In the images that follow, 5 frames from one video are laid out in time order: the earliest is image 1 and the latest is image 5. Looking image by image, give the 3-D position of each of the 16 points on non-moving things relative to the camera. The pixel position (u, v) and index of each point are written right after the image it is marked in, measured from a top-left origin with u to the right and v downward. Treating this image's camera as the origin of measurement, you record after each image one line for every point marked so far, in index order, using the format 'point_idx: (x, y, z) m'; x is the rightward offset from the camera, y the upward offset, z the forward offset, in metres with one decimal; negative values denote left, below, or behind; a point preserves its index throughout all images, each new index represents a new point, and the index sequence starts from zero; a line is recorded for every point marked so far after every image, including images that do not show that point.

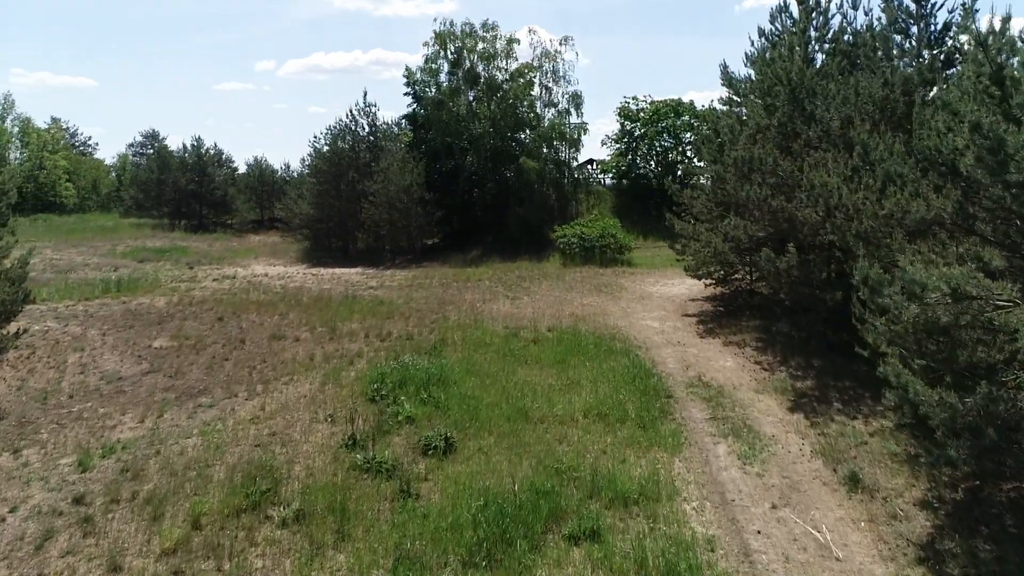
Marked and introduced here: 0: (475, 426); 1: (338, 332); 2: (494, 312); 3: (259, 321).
0: (-0.5, -1.9, +9.3) m
1: (-3.8, -1.0, +14.5) m
2: (-0.5, -0.6, +16.9) m
3: (-6.0, -0.8, +15.8) m
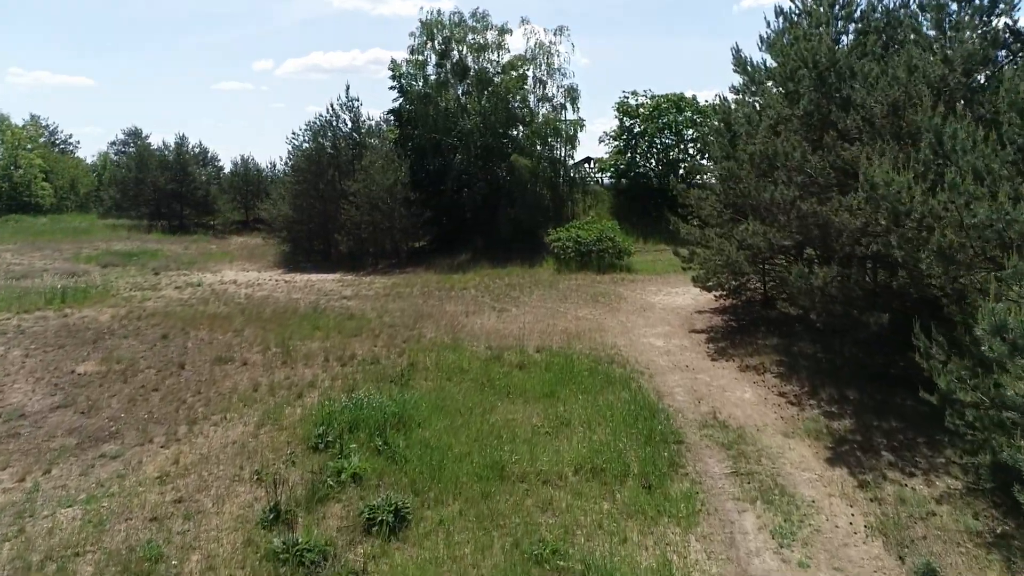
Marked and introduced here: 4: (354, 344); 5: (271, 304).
0: (-0.8, -2.2, +7.4) m
1: (-4.1, -1.2, +12.6) m
2: (-0.8, -0.9, +14.9) m
3: (-6.4, -1.1, +13.9) m
4: (-3.1, -1.1, +13.2) m
5: (-6.4, -0.4, +17.7) m
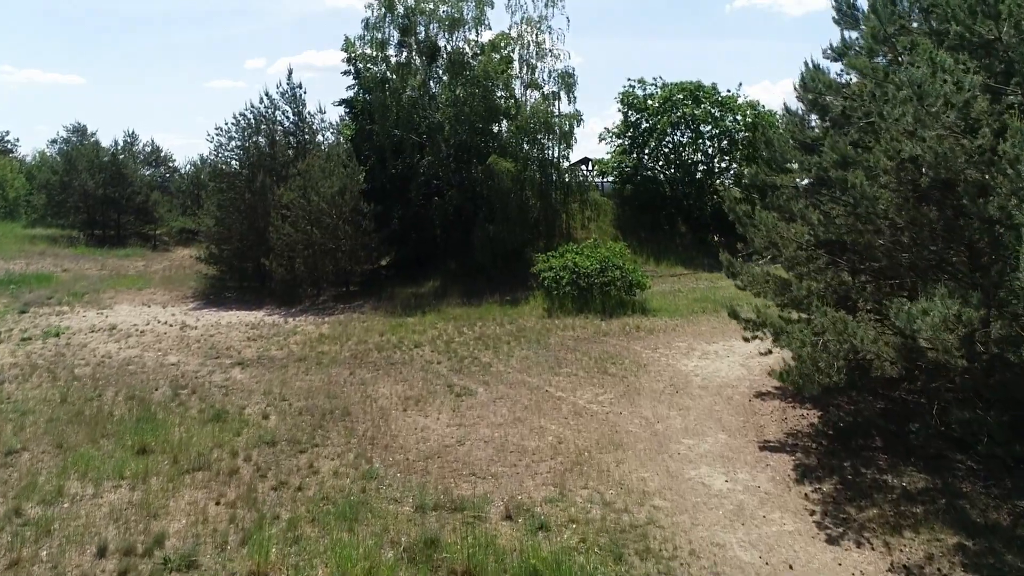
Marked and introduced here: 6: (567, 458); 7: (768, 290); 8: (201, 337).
0: (-1.3, -3.5, +1.6) m
1: (-4.7, -2.5, +6.8) m
2: (-1.4, -2.1, +9.2) m
3: (-6.9, -2.3, +8.1) m
4: (-3.7, -2.4, +7.4) m
5: (-7.0, -1.7, +11.9) m
6: (+0.7, -2.2, +8.7) m
7: (+3.6, -0.1, +9.2) m
8: (-7.3, -1.1, +15.6) m
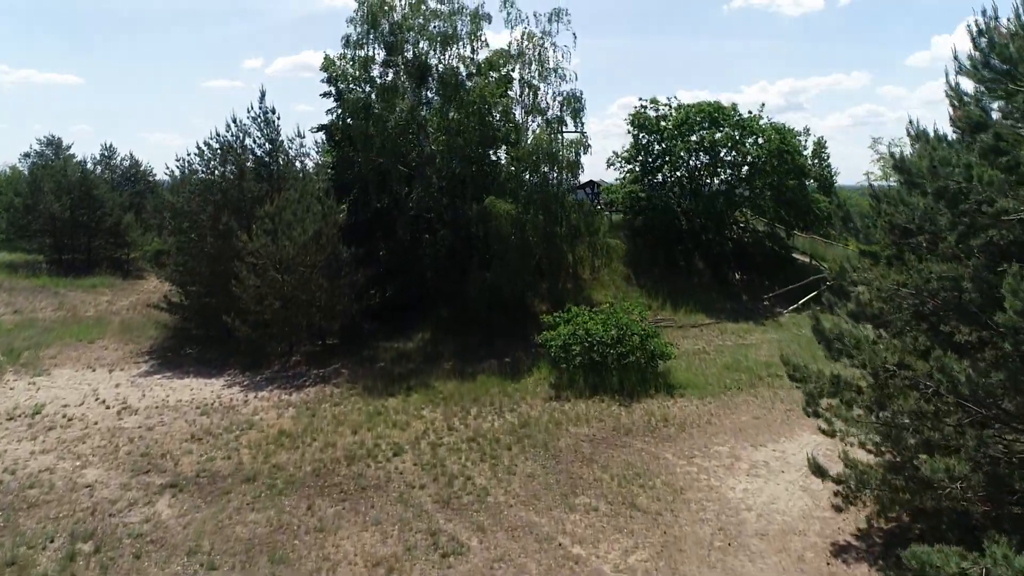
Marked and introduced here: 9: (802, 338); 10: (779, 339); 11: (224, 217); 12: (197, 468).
0: (-1.3, -5.1, -1.1) m
1: (-4.6, -4.1, +4.1) m
2: (-1.3, -3.7, +6.5) m
3: (-6.9, -3.9, +5.4) m
4: (-3.6, -4.0, +4.7) m
5: (-7.0, -3.3, +9.2) m
6: (+0.8, -3.8, +6.1) m
7: (+3.6, -1.7, +6.6) m
8: (-7.3, -2.7, +12.9) m
9: (+8.2, -1.4, +18.6) m
10: (+7.5, -1.5, +18.7) m
11: (-8.6, +2.2, +19.7) m
12: (-5.3, -2.9, +11.0) m
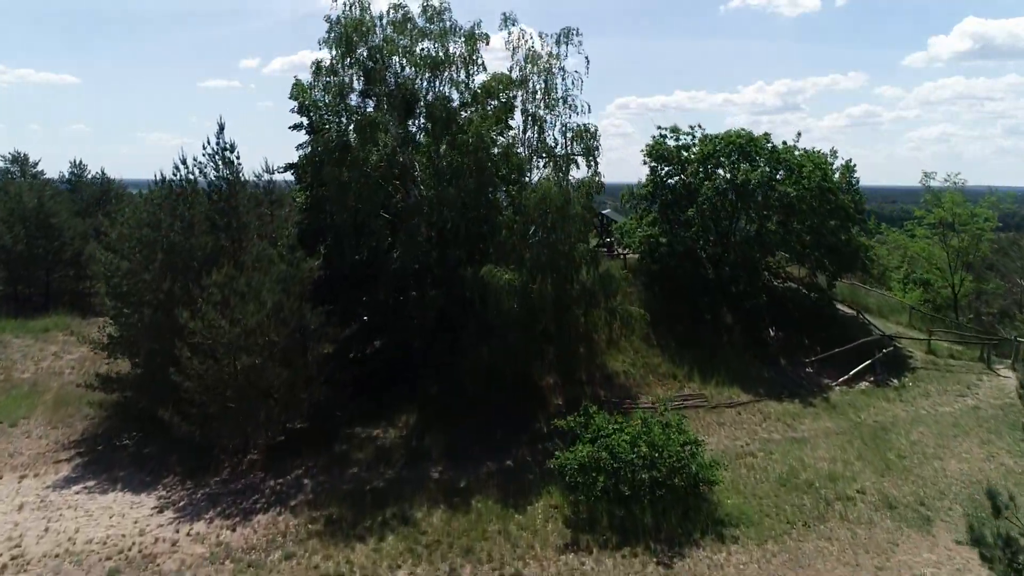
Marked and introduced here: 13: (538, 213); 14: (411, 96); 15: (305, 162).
0: (-1.1, -7.0, -4.3) m
1: (-4.5, -6.0, +0.9) m
2: (-1.2, -5.6, +3.3) m
3: (-6.8, -5.8, +2.1) m
4: (-3.5, -5.9, +1.5) m
5: (-6.9, -5.2, +5.9) m
6: (+0.8, -5.7, +2.8) m
7: (+3.7, -3.6, +3.4) m
8: (-7.2, -4.6, +9.7) m
9: (+8.2, -3.3, +15.4) m
10: (+7.6, -3.4, +15.5) m
11: (-8.5, +0.3, +16.4) m
12: (-5.2, -4.8, +7.8) m
13: (+0.7, +1.9, +16.8) m
14: (-2.8, +5.2, +18.1) m
15: (-5.8, +3.5, +18.7) m
